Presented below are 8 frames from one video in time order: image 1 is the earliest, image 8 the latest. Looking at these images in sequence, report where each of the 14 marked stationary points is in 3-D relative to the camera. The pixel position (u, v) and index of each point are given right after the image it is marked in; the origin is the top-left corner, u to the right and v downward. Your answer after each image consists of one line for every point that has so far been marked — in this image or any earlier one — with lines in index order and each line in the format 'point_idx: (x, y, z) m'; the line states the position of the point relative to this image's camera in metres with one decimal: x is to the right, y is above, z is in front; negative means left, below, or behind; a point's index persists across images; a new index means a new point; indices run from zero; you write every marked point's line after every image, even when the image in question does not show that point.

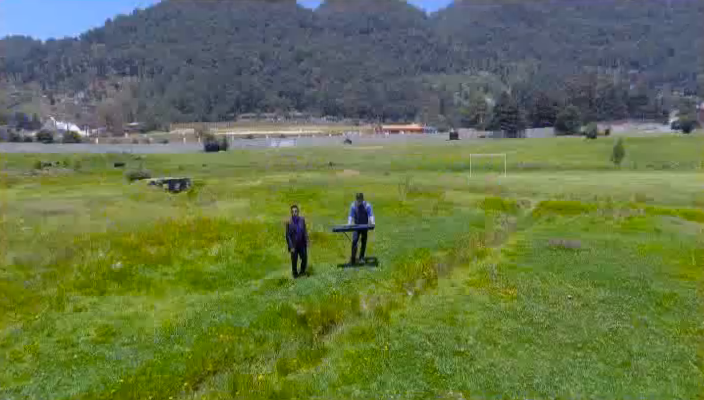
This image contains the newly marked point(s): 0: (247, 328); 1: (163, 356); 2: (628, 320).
0: (-3.1, -3.9, +18.0) m
1: (-4.9, -4.0, +15.8) m
2: (+8.9, -3.7, +17.9) m
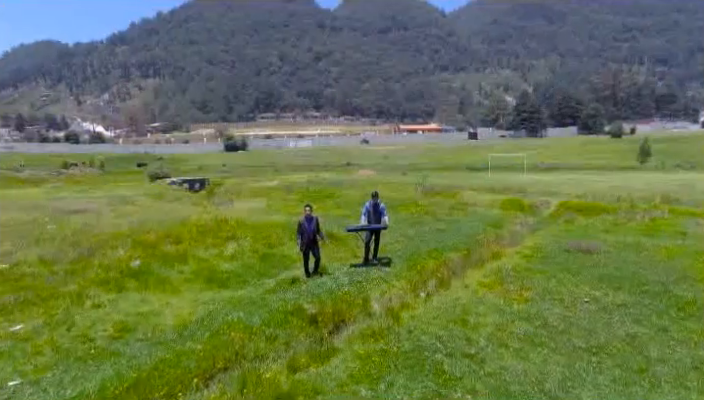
0: (-2.8, -3.8, +18.0) m
1: (-4.7, -4.0, +15.9) m
2: (+9.2, -3.7, +17.5) m
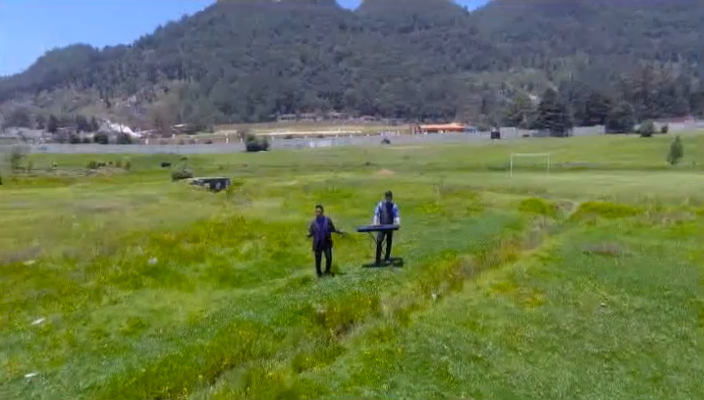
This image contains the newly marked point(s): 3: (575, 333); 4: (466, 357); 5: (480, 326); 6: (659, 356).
0: (-2.6, -3.8, +18.1) m
1: (-4.5, -4.0, +16.0) m
2: (+9.4, -3.8, +17.1) m
3: (+6.4, -3.9, +16.8) m
4: (+3.0, -4.1, +15.2) m
5: (+3.9, -3.8, +17.7) m
6: (+7.9, -4.0, +14.9) m
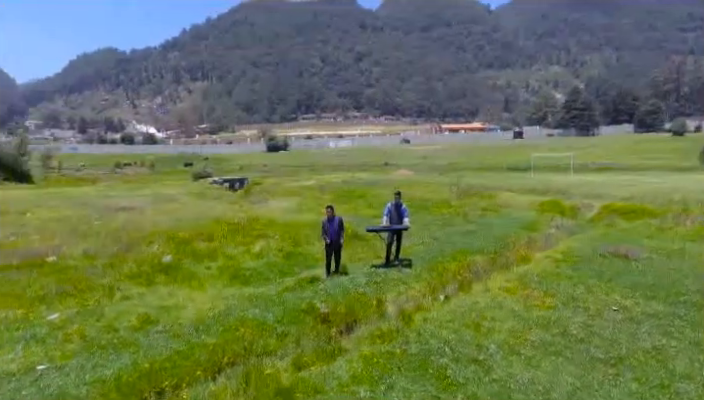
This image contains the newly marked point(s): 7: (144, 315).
0: (-2.5, -3.8, +18.0) m
1: (-4.5, -4.0, +16.0) m
2: (+9.5, -3.8, +16.6) m
3: (+6.5, -3.9, +16.4) m
4: (+2.9, -4.1, +14.9) m
5: (+4.0, -3.8, +17.4) m
6: (+7.9, -4.1, +14.4) m
7: (-6.7, -3.7, +18.9) m
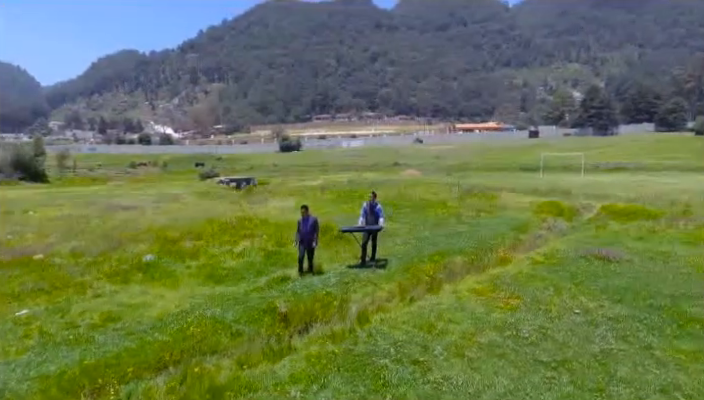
0: (-3.9, -3.8, +18.2) m
1: (-6.0, -4.0, +16.3) m
2: (+8.0, -3.8, +16.4) m
3: (+5.0, -3.9, +16.2) m
4: (+1.5, -4.1, +14.9) m
5: (+2.6, -3.9, +17.3) m
6: (+6.4, -4.1, +14.3) m
7: (-8.1, -3.7, +19.2) m
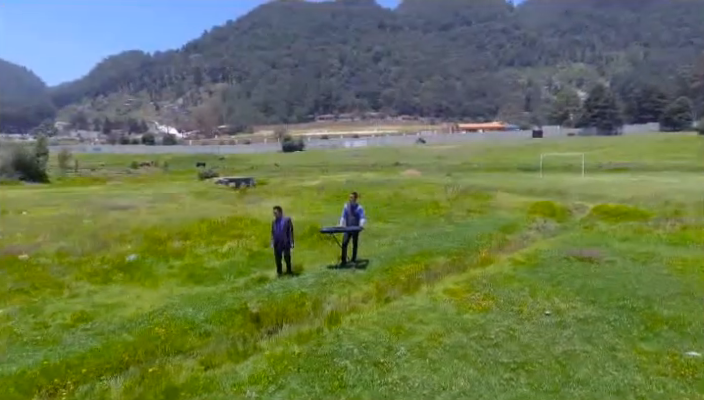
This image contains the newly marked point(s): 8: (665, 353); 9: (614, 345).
0: (-4.8, -3.9, +18.3) m
1: (-6.9, -4.0, +16.4) m
2: (+7.1, -3.9, +16.3) m
3: (+4.1, -4.0, +16.2) m
4: (+0.5, -4.1, +14.9) m
5: (+1.6, -3.9, +17.3) m
6: (+5.4, -4.1, +14.2) m
7: (-9.0, -3.8, +19.4) m
8: (+8.0, -3.9, +14.9) m
9: (+7.0, -3.9, +15.6) m
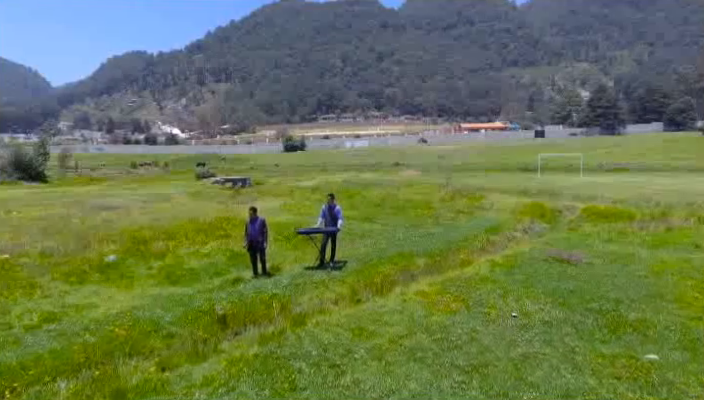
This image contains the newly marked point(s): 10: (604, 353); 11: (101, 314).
0: (-5.9, -3.9, +18.3) m
1: (-8.0, -4.0, +16.4) m
2: (+5.9, -3.9, +16.2) m
3: (+2.9, -4.0, +16.1) m
4: (-0.7, -4.2, +14.8) m
5: (+0.5, -3.9, +17.3) m
6: (+4.2, -4.2, +14.1) m
7: (-10.1, -3.8, +19.4) m
8: (+6.9, -4.0, +14.8) m
9: (+5.9, -4.0, +15.5) m
10: (+6.5, -4.0, +15.1) m
11: (-8.3, -3.8, +19.6) m
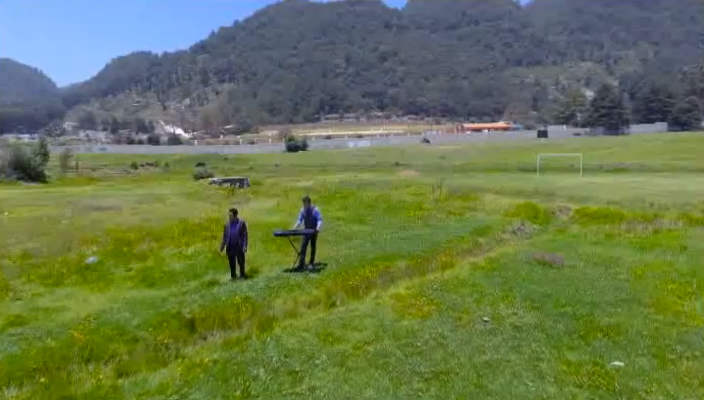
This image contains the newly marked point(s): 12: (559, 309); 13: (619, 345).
0: (-6.9, -4.0, +18.1) m
1: (-9.0, -4.1, +16.2) m
2: (+4.9, -4.0, +15.8) m
3: (+1.9, -4.1, +15.8) m
4: (-1.7, -4.3, +14.6) m
5: (-0.5, -4.0, +17.0) m
6: (+3.2, -4.3, +13.8) m
7: (-11.1, -3.9, +19.2) m
8: (+5.9, -4.0, +14.5) m
9: (+4.9, -4.0, +15.1) m
10: (+5.5, -4.0, +14.7) m
11: (-9.2, -3.9, +19.4) m
12: (+6.7, -3.6, +19.0) m
13: (+7.1, -3.9, +15.5) m
